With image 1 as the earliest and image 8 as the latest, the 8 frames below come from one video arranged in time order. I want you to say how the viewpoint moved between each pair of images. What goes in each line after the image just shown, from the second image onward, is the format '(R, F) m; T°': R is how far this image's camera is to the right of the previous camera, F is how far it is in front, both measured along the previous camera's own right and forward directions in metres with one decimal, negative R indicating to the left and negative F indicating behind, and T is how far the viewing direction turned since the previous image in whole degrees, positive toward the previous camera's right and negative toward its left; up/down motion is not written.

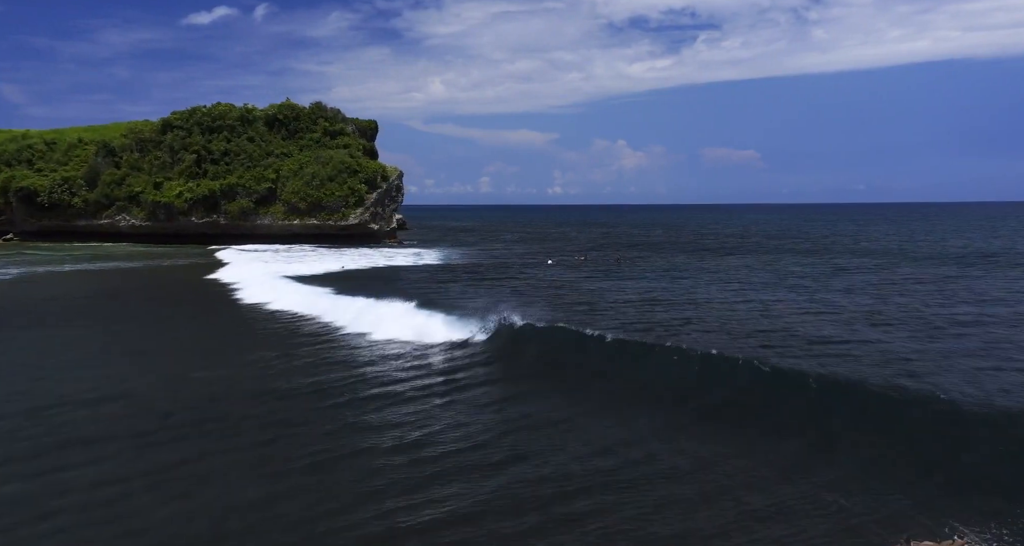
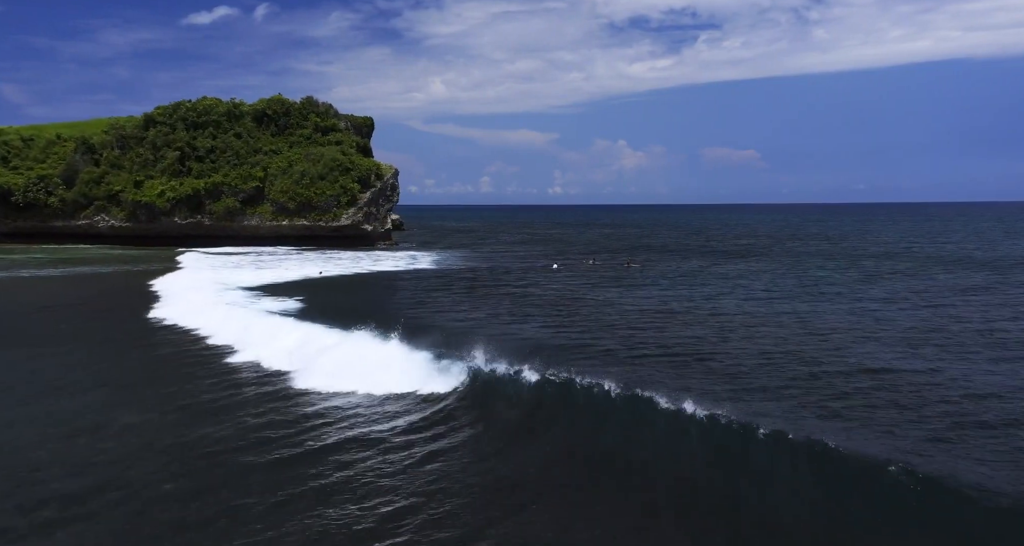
(0.0, +3.5) m; 0°
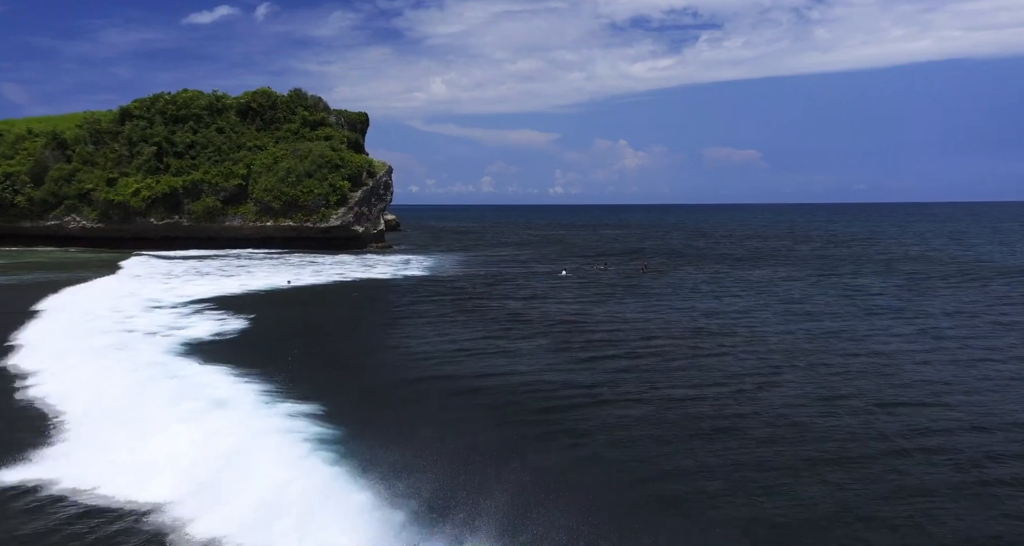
(0.0, +4.5) m; 0°
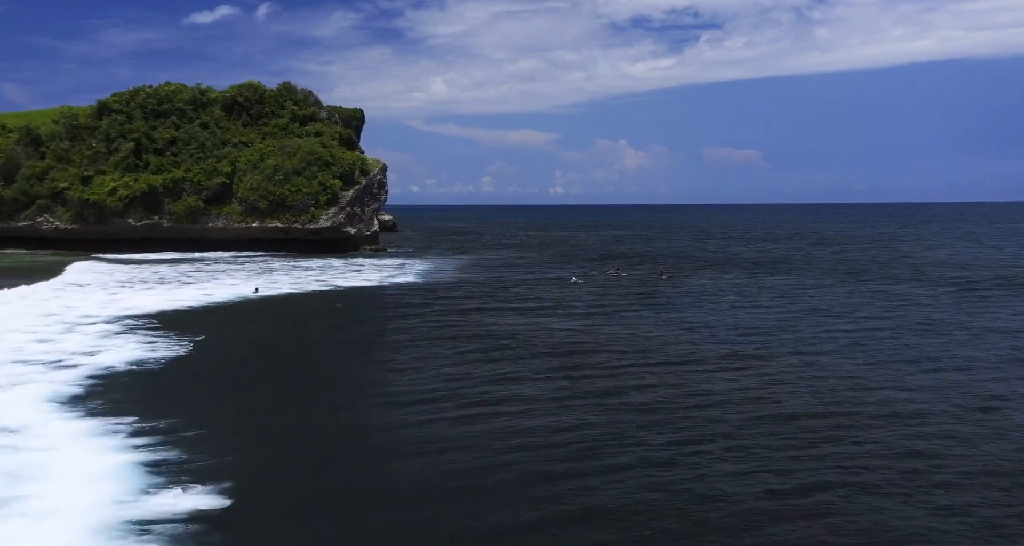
(-0.1, +3.6) m; 0°
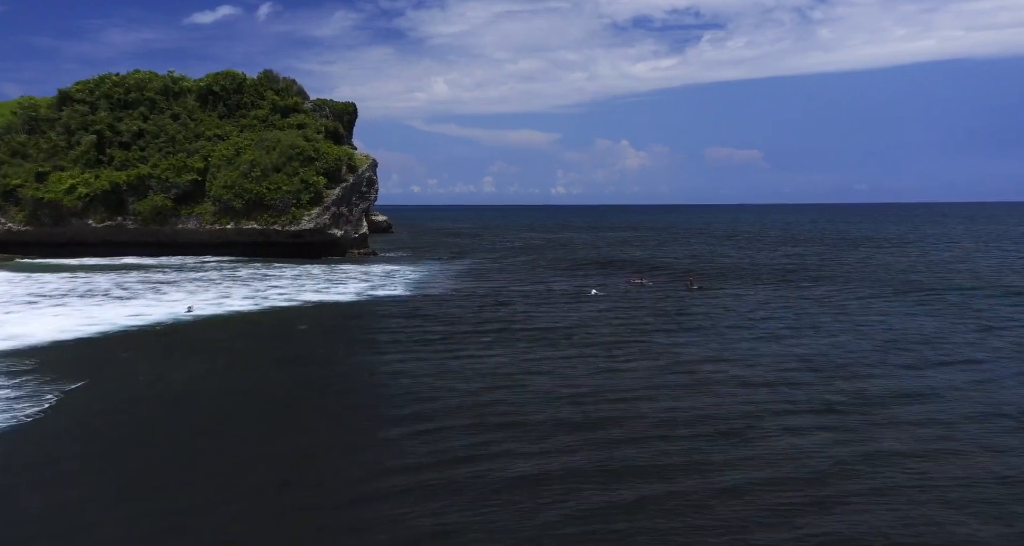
(-0.1, +5.5) m; 0°
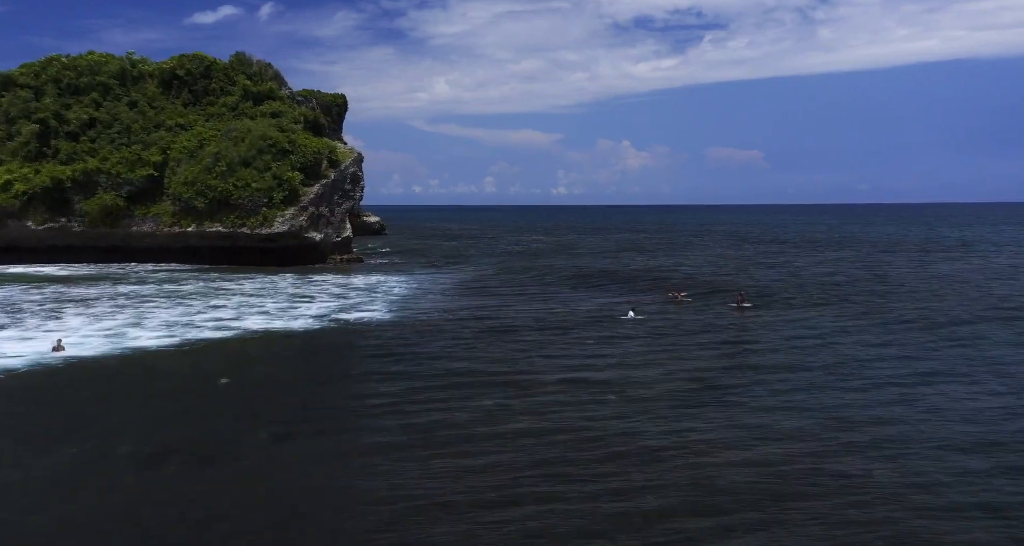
(-0.1, +6.7) m; 0°
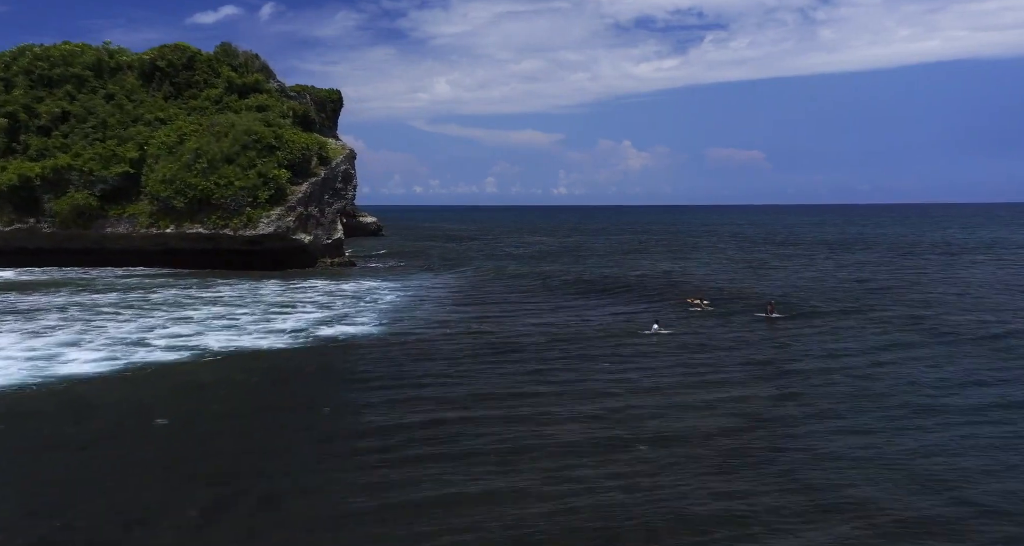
(-0.1, +3.0) m; 0°
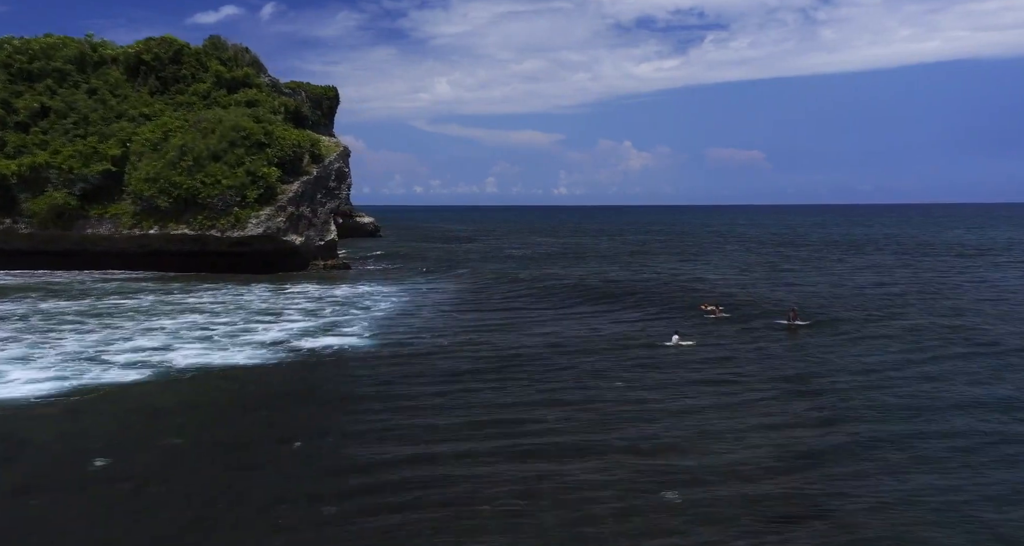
(0.0, +2.0) m; 0°
